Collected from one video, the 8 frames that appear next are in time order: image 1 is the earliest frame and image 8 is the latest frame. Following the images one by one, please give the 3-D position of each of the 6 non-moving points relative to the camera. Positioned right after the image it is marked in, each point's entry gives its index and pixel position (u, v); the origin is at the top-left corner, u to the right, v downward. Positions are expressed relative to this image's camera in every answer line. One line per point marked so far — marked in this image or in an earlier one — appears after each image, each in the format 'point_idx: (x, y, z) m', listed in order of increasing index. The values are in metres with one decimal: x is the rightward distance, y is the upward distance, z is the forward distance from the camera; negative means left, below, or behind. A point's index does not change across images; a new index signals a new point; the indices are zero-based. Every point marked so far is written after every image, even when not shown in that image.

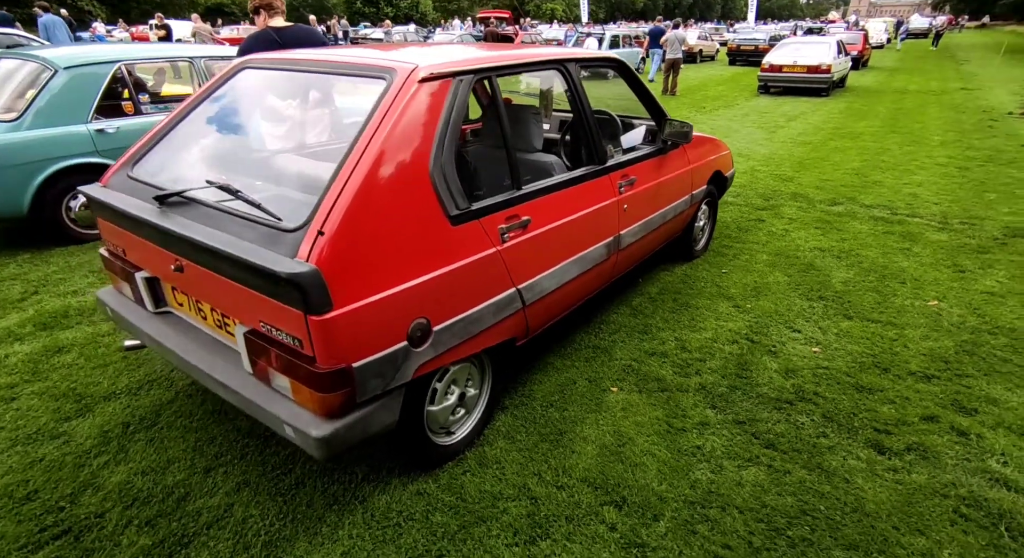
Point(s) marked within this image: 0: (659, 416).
0: (+0.7, -0.7, +2.6) m
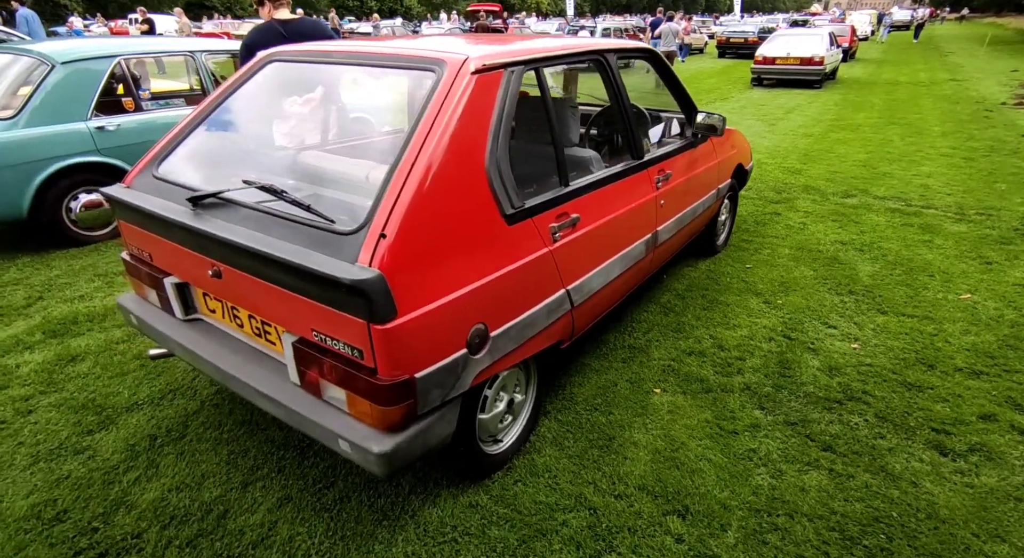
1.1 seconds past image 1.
0: (+0.9, -0.7, +2.5) m
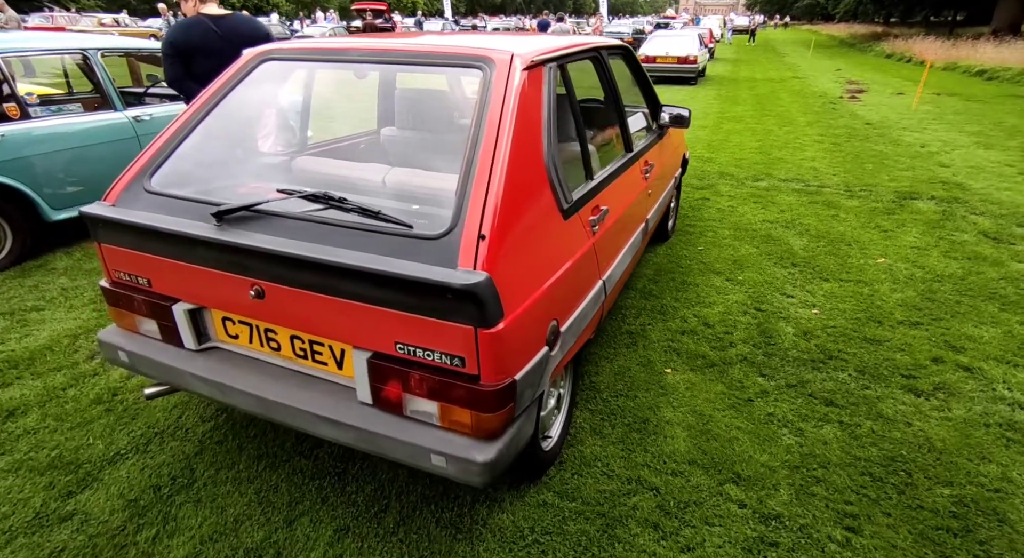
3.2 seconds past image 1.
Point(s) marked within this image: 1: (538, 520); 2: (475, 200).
0: (+1.1, -0.6, +2.7) m
1: (+0.1, -0.9, +2.0) m
2: (-0.1, +0.2, +1.6) m
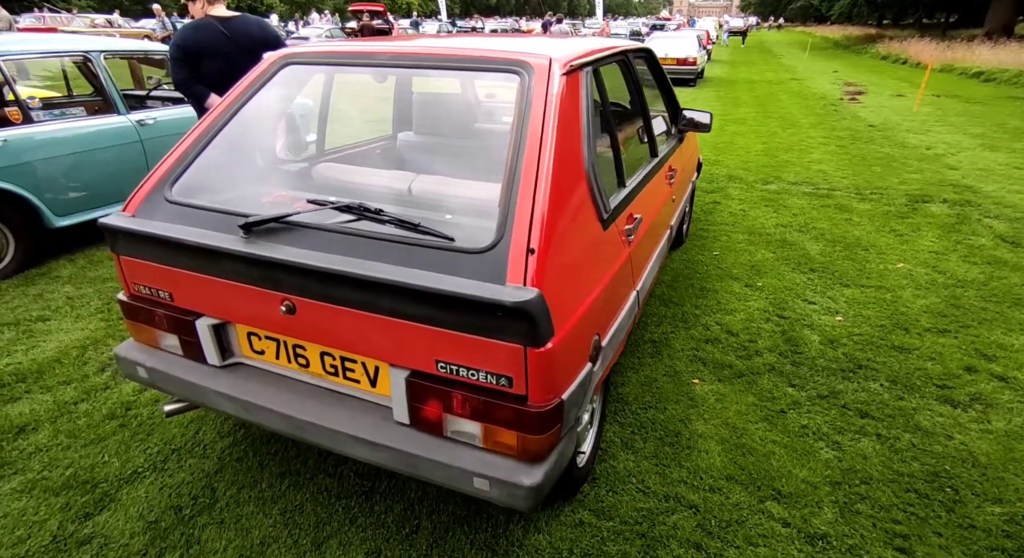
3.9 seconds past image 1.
0: (+1.2, -0.6, +2.7) m
1: (+0.2, -0.9, +2.0) m
2: (0.0, +0.2, +1.5) m
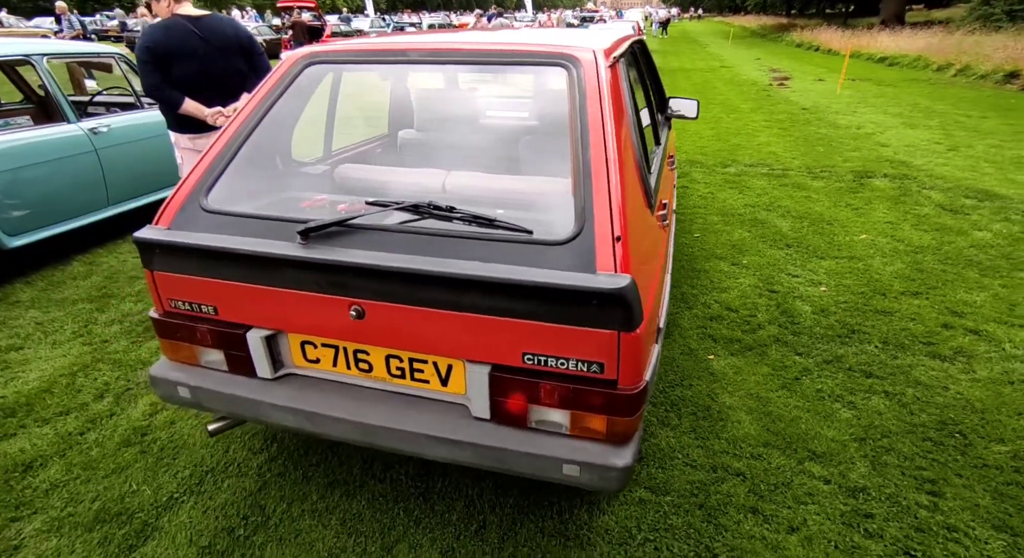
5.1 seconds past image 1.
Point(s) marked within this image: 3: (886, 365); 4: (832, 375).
0: (+1.3, -0.5, +2.8) m
1: (+0.5, -0.9, +2.0) m
2: (+0.2, +0.2, +1.6) m
3: (+2.0, -0.5, +2.9) m
4: (+1.6, -0.5, +2.8) m
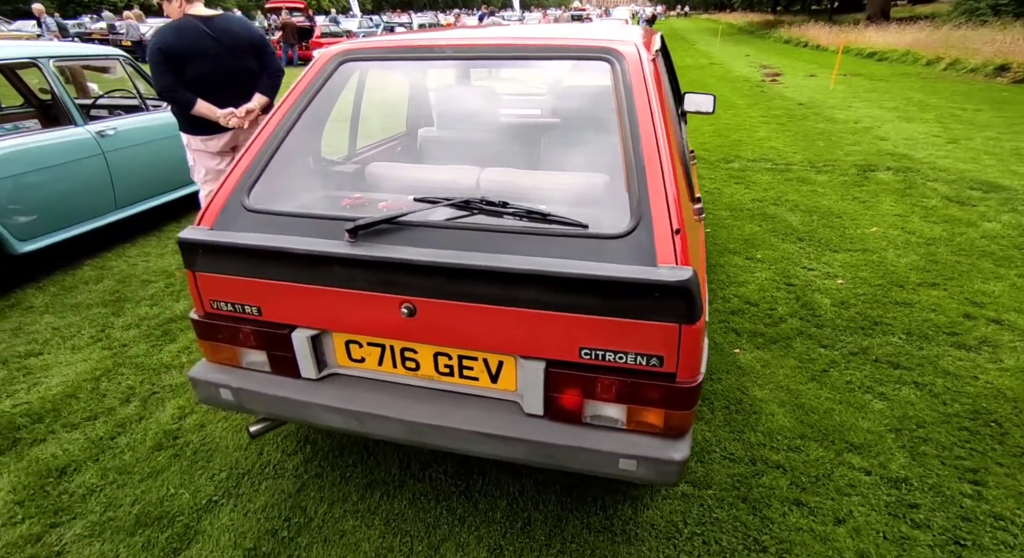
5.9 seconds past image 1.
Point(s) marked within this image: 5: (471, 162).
0: (+1.5, -0.4, +2.8) m
1: (+0.6, -0.9, +2.0) m
2: (+0.4, +0.2, +1.6) m
3: (+2.1, -0.4, +2.9) m
4: (+1.8, -0.5, +2.8) m
5: (-0.2, +0.5, +2.1) m
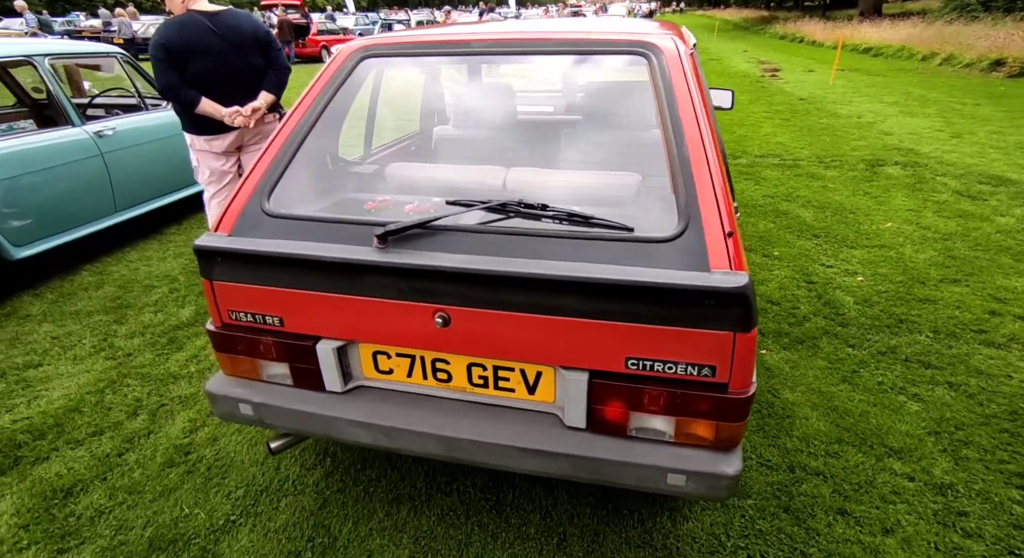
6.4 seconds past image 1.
0: (+1.6, -0.4, +2.8) m
1: (+0.8, -0.9, +2.0) m
2: (+0.5, +0.2, +1.5) m
3: (+2.2, -0.4, +2.8) m
4: (+1.9, -0.4, +2.7) m
5: (-0.1, +0.4, +2.0) m
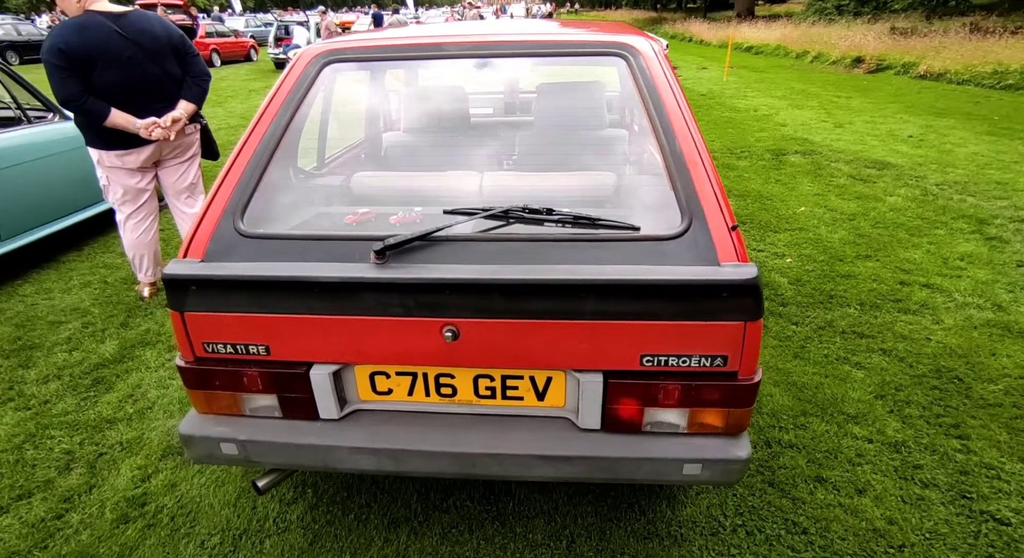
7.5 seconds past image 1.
0: (+1.4, -0.4, +3.0) m
1: (+0.8, -0.8, +2.0) m
2: (+0.5, +0.2, +1.5) m
3: (+2.1, -0.3, +3.1) m
4: (+1.8, -0.3, +3.0) m
5: (-0.1, +0.4, +2.0) m
